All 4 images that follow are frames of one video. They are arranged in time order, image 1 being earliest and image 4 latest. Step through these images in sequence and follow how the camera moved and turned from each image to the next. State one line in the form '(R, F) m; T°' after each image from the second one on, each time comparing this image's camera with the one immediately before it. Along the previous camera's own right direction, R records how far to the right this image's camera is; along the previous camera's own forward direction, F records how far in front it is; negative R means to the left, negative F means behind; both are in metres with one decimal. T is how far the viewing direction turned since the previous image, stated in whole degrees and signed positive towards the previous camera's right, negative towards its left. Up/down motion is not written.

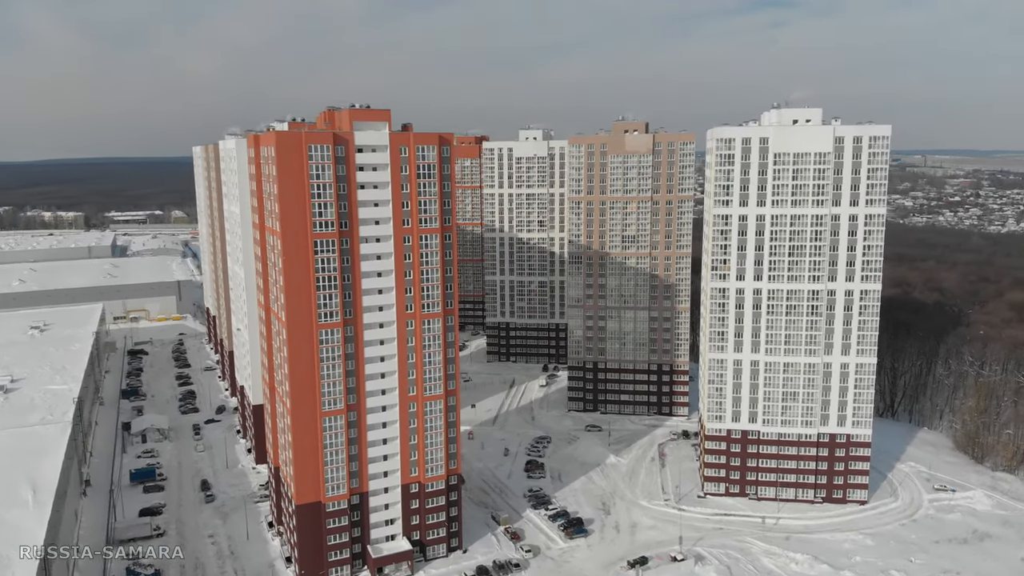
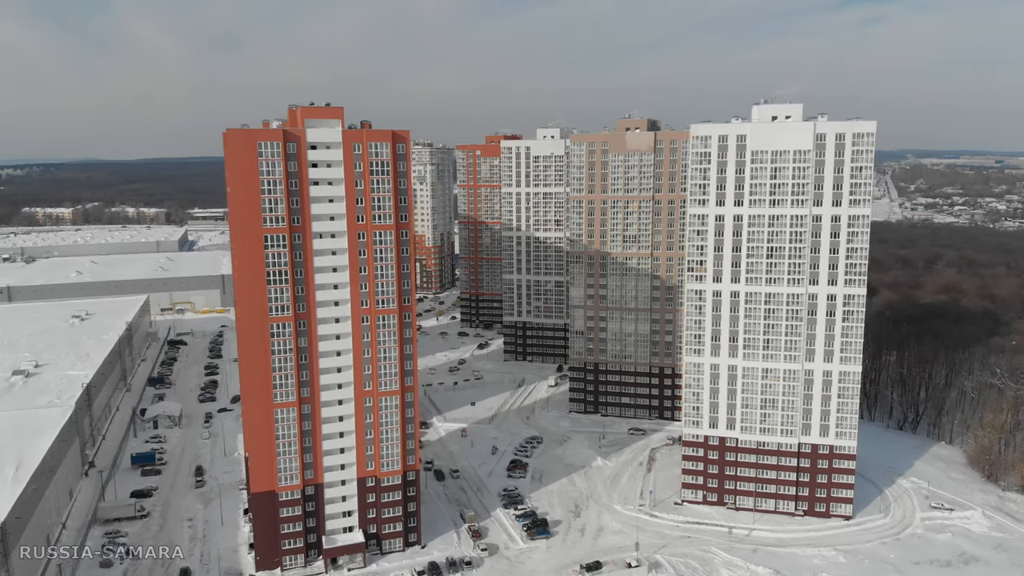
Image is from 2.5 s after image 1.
(+9.0, +0.7) m; -5°
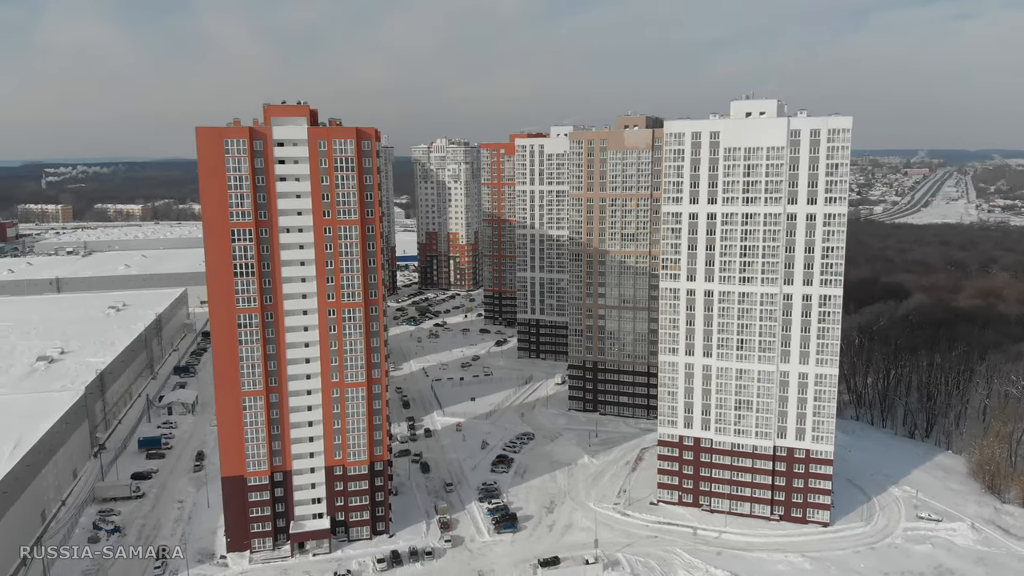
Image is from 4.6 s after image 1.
(+7.8, -0.3) m; -4°
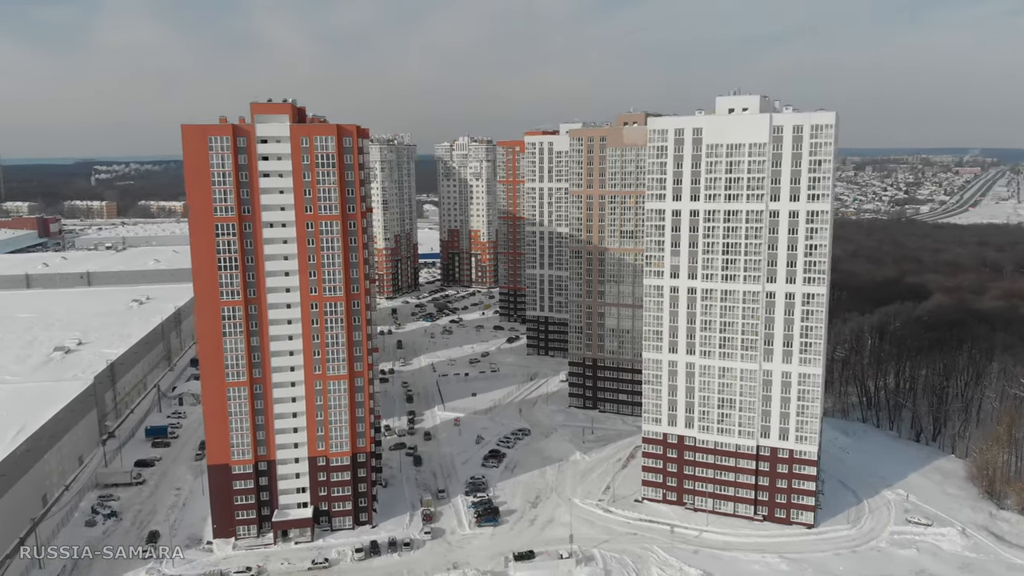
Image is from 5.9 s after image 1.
(+4.8, -0.4) m; -3°
